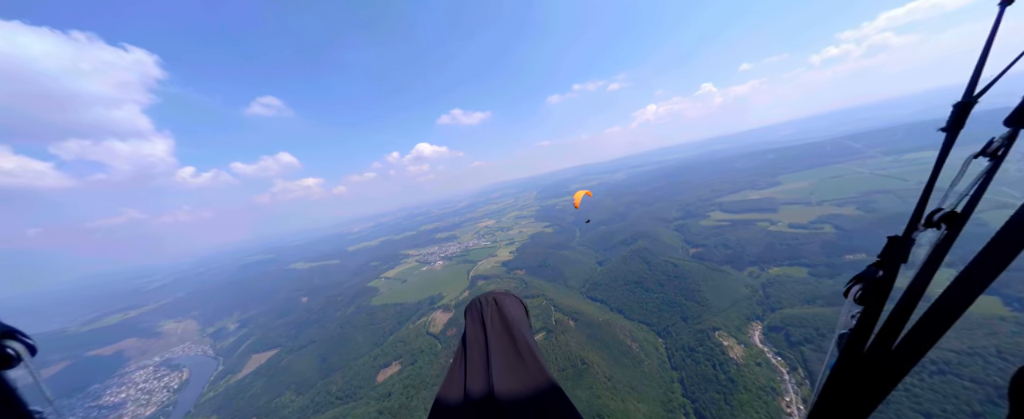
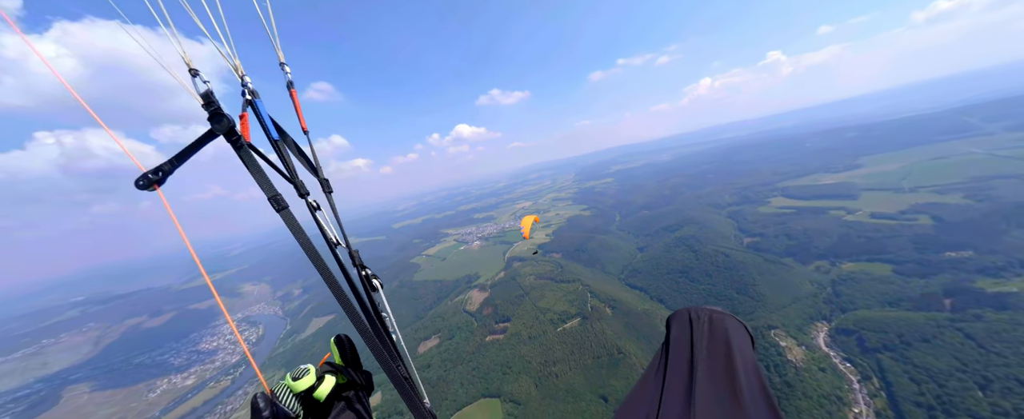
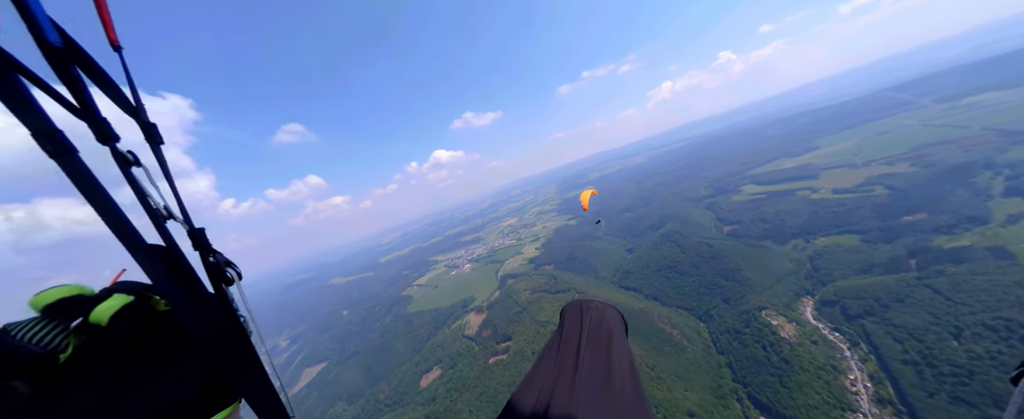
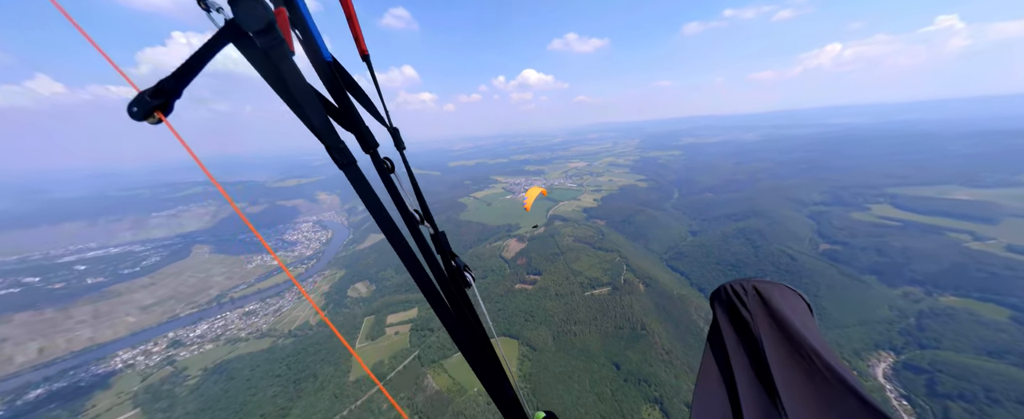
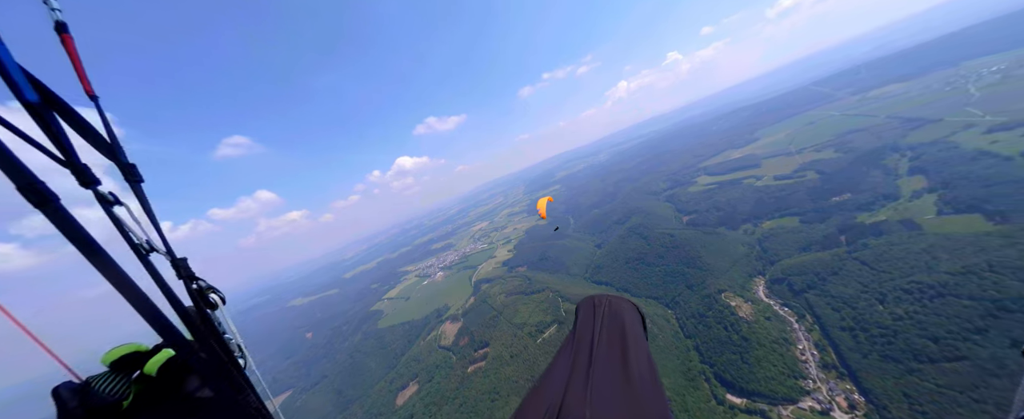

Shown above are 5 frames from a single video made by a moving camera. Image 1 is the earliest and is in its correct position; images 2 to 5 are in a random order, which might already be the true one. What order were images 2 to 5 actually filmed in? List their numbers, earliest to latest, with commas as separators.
3, 5, 2, 4
